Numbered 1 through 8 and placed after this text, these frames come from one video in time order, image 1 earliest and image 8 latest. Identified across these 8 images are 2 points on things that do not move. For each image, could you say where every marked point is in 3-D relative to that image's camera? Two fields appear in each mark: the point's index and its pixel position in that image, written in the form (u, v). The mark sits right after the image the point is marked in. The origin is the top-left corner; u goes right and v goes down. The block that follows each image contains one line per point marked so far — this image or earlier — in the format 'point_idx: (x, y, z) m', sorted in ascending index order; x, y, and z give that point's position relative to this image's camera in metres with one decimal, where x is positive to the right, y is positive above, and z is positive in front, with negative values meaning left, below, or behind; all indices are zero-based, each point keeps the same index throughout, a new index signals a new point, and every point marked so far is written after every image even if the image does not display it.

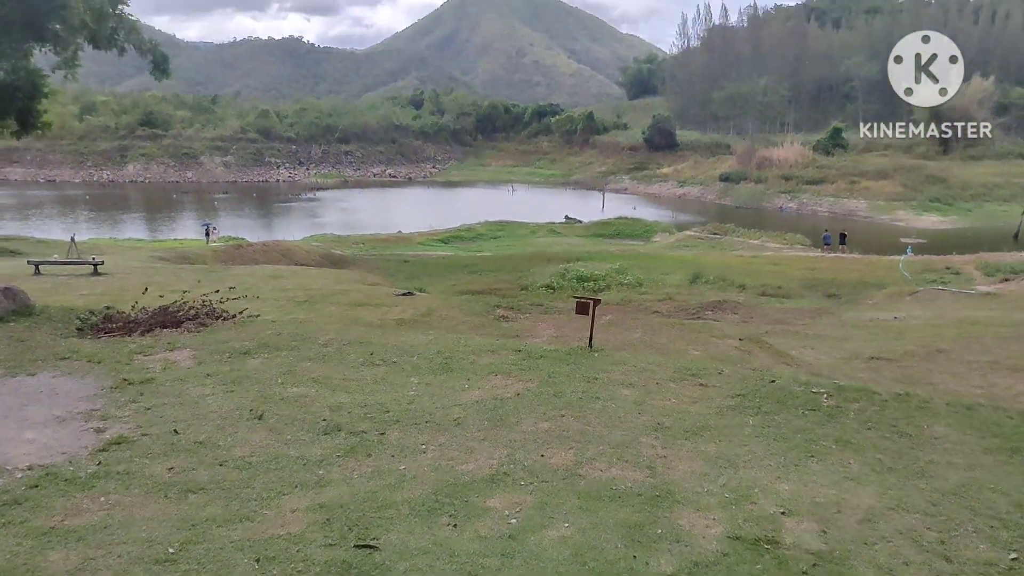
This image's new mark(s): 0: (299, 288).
0: (-3.9, 0.0, +15.9) m
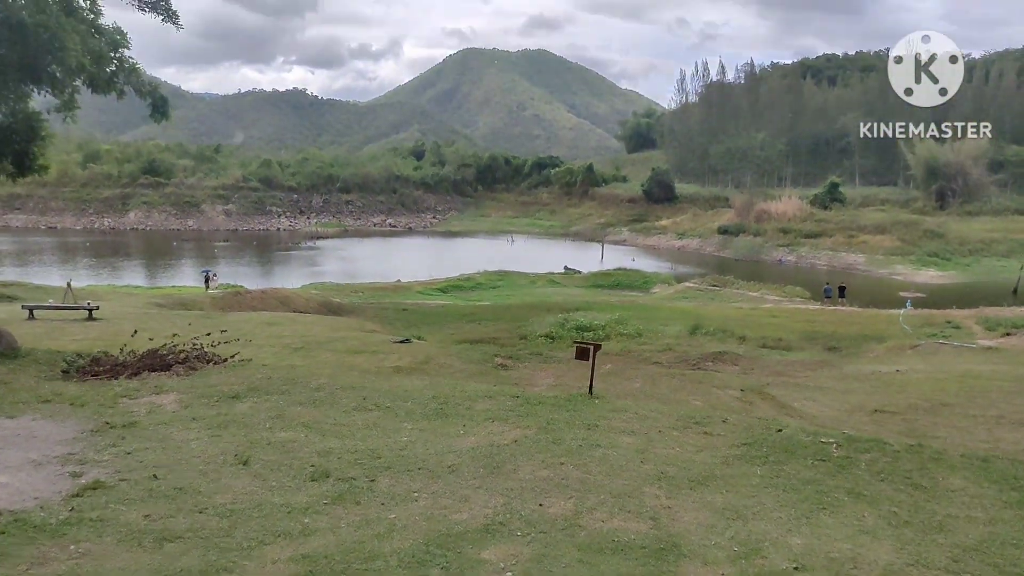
0: (-3.9, -0.9, +15.7) m
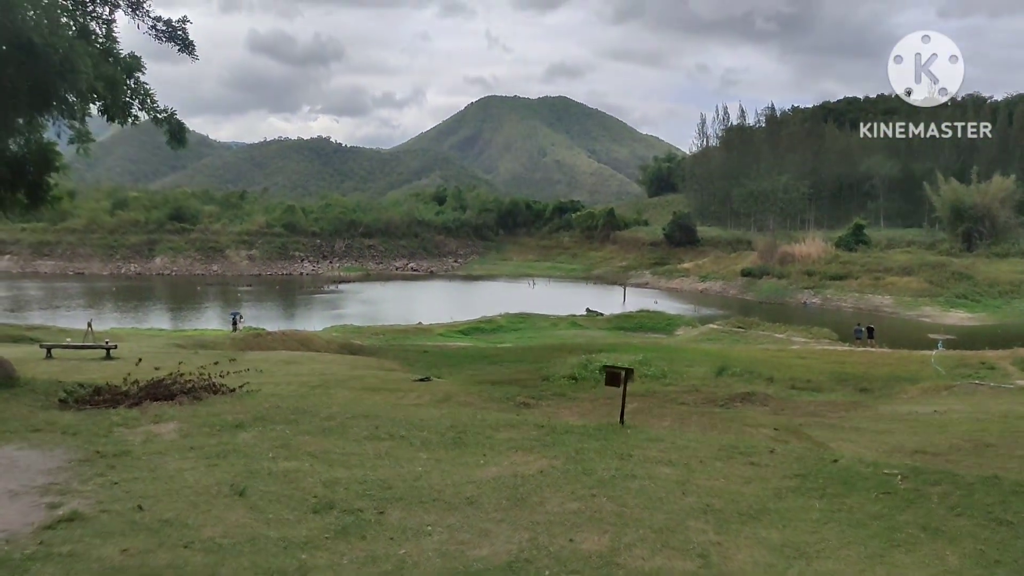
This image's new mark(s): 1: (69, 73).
0: (-3.5, -1.5, +15.4) m
1: (-4.1, +2.0, +7.9) m
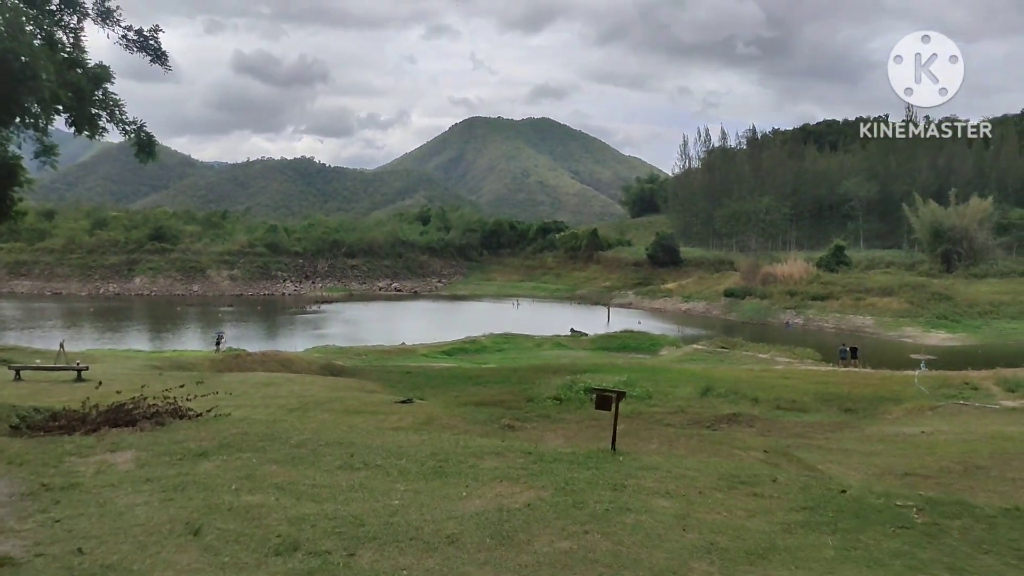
0: (-3.8, -1.9, +15.0) m
1: (-4.3, +1.8, +7.6) m
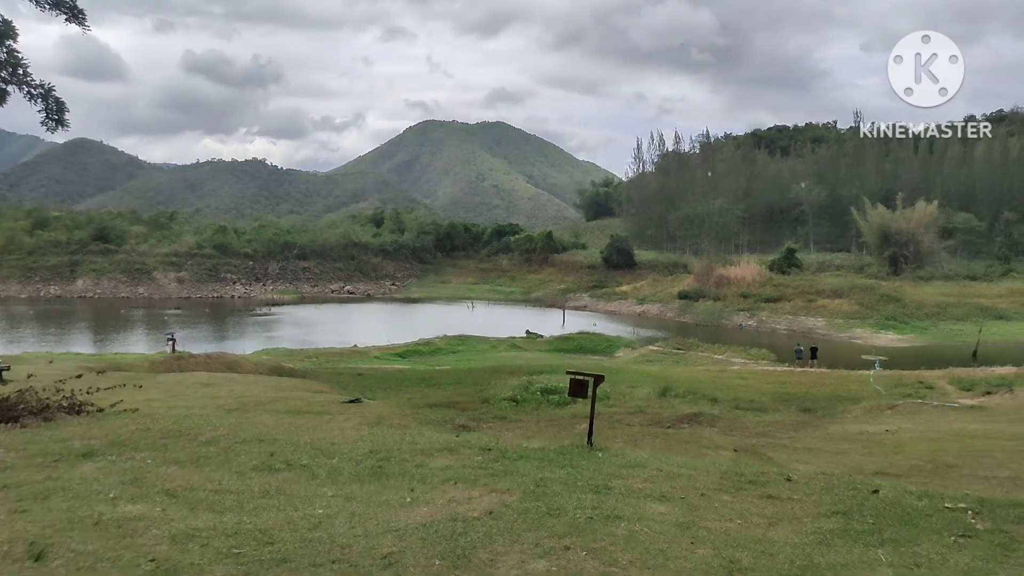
0: (-4.6, -1.8, +14.0) m
1: (-4.6, +2.0, +6.7) m
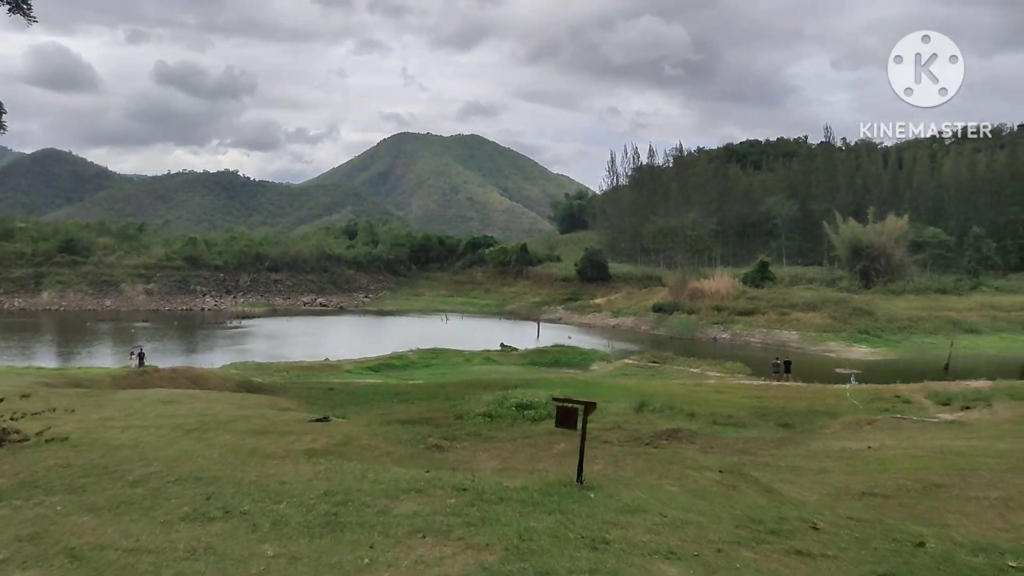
0: (-5.0, -2.0, +13.3) m
1: (-4.8, +1.9, +6.1) m
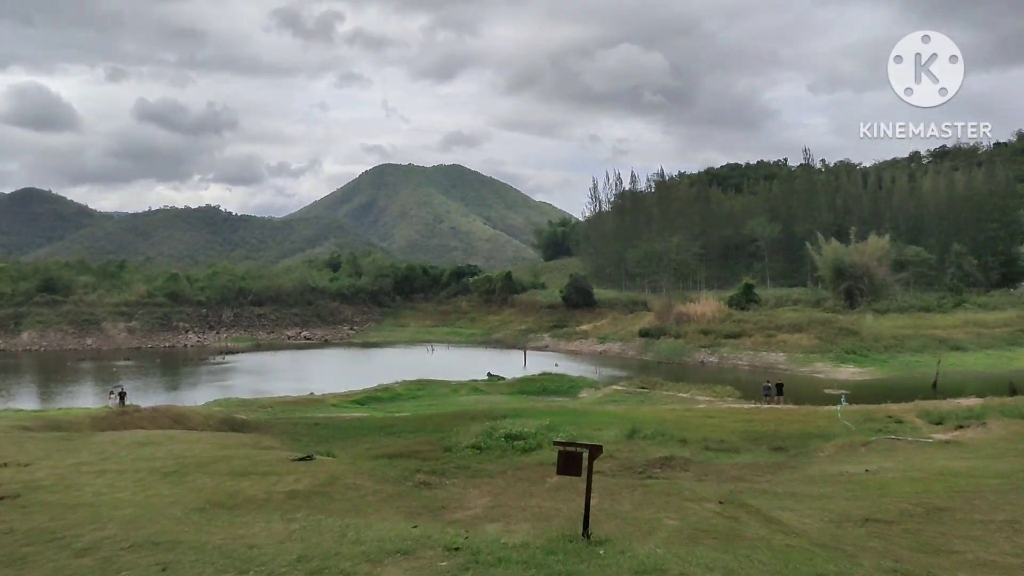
0: (-5.1, -2.5, +12.8) m
1: (-4.9, +1.6, +5.7) m
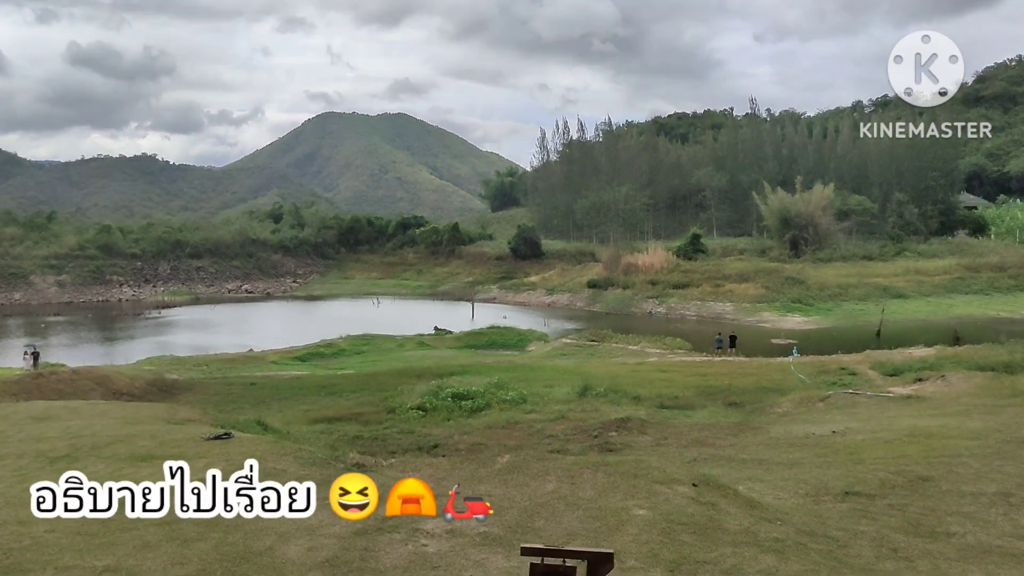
0: (-5.8, -1.9, +11.2) m
1: (-5.2, +1.8, +3.9) m
